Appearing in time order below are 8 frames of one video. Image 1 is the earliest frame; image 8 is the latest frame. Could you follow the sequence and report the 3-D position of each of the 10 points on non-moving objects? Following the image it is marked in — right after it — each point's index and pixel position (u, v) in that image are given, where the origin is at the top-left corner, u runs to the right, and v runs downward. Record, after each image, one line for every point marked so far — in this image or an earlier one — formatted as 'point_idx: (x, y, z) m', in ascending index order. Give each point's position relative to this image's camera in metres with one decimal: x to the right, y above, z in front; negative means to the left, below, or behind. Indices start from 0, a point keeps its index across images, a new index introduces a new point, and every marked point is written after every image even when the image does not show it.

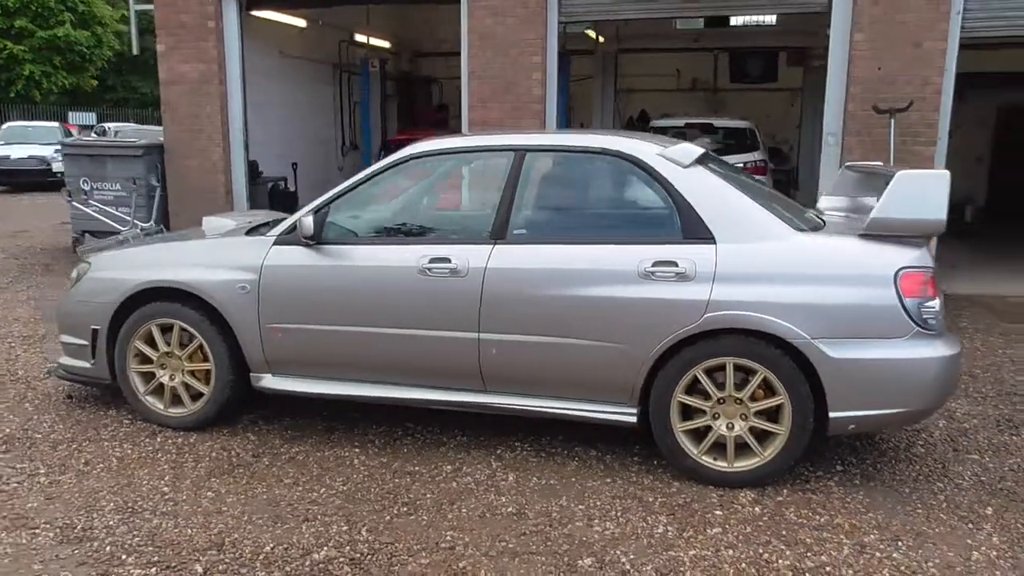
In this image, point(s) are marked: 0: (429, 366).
0: (-0.4, -0.4, +4.0) m
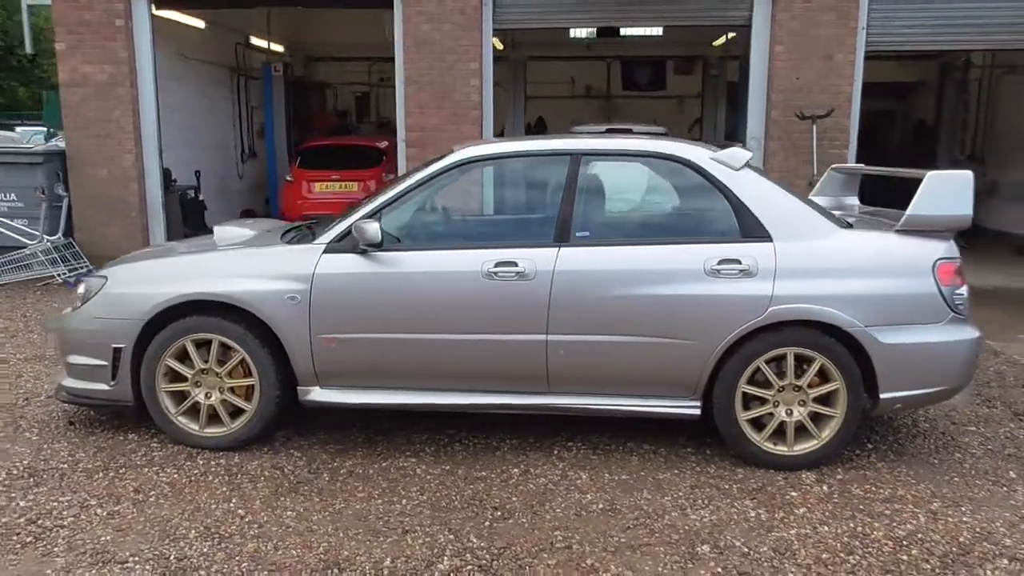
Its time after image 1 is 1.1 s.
0: (-0.1, -0.4, +4.0) m
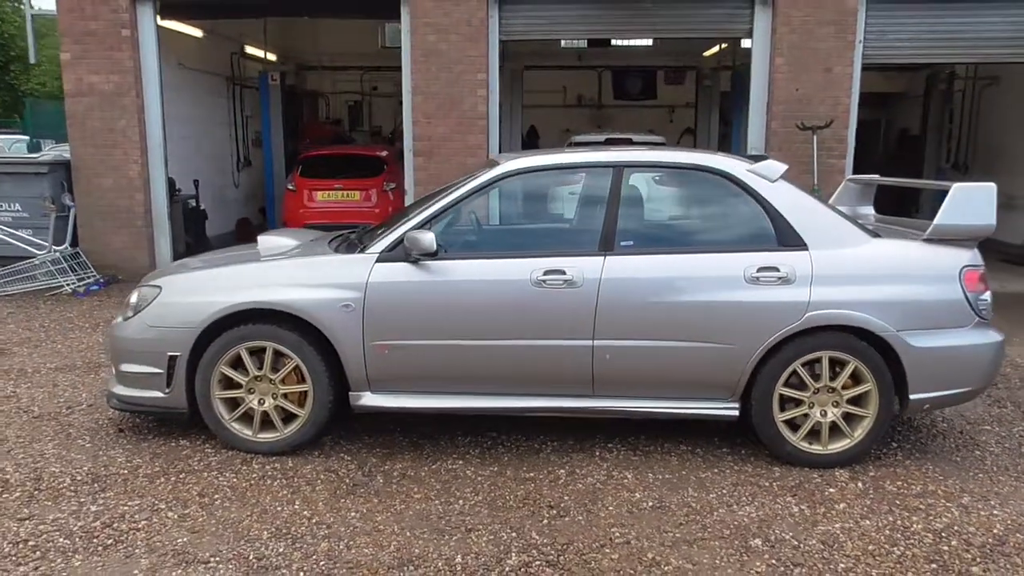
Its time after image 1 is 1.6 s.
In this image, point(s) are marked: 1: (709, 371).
0: (+0.1, -0.4, +4.2) m
1: (+1.0, -0.4, +4.1) m
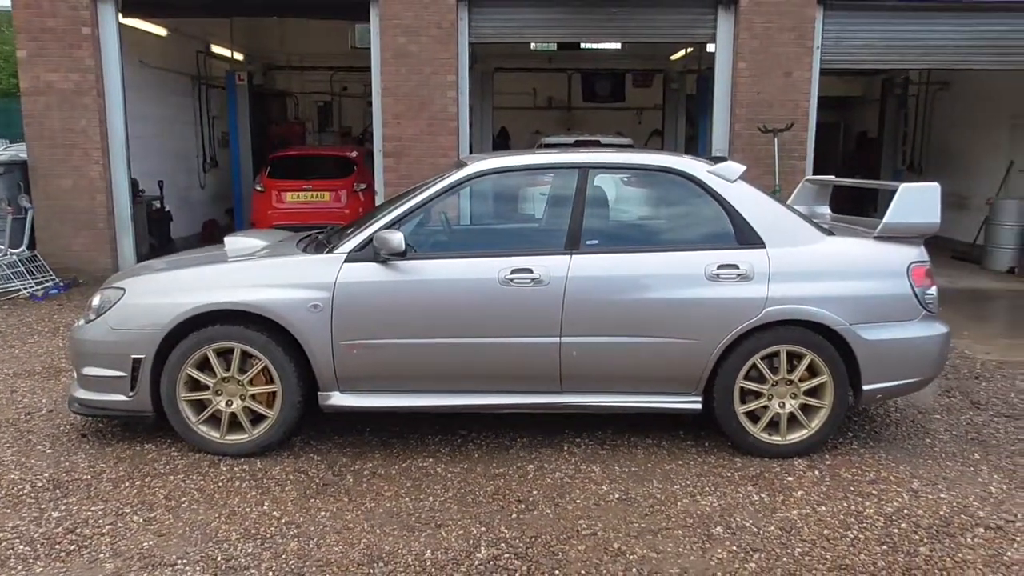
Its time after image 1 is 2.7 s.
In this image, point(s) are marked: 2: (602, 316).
0: (0.0, -0.4, +4.2) m
1: (+0.8, -0.4, +4.2) m
2: (+0.5, -0.1, +4.2) m
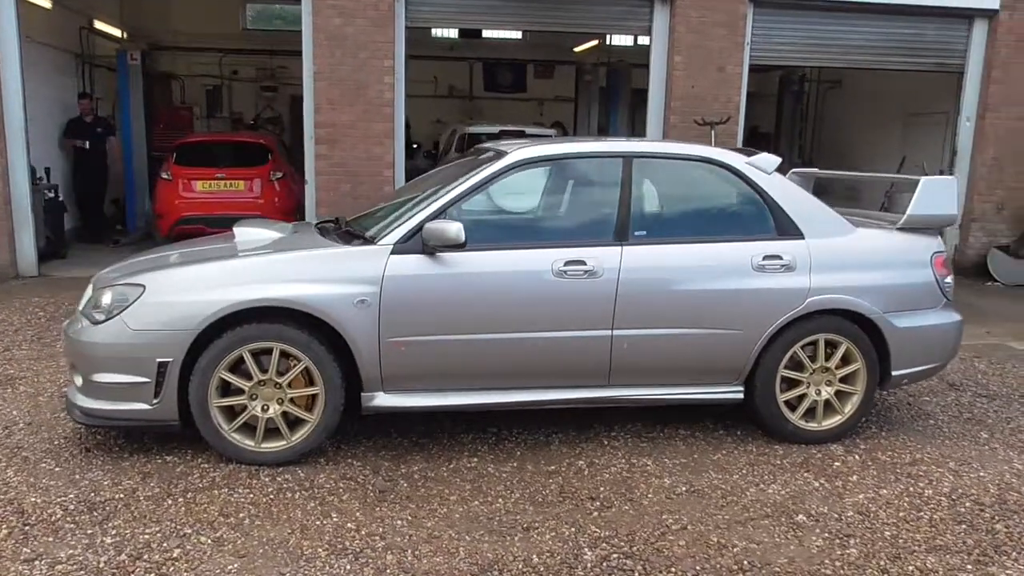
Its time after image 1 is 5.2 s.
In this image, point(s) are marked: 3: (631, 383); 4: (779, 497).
0: (+0.2, -0.4, +4.1) m
1: (+1.1, -0.4, +4.2) m
2: (+0.7, -0.1, +4.1) m
3: (+0.6, -0.5, +4.2) m
4: (+1.2, -1.0, +3.8) m
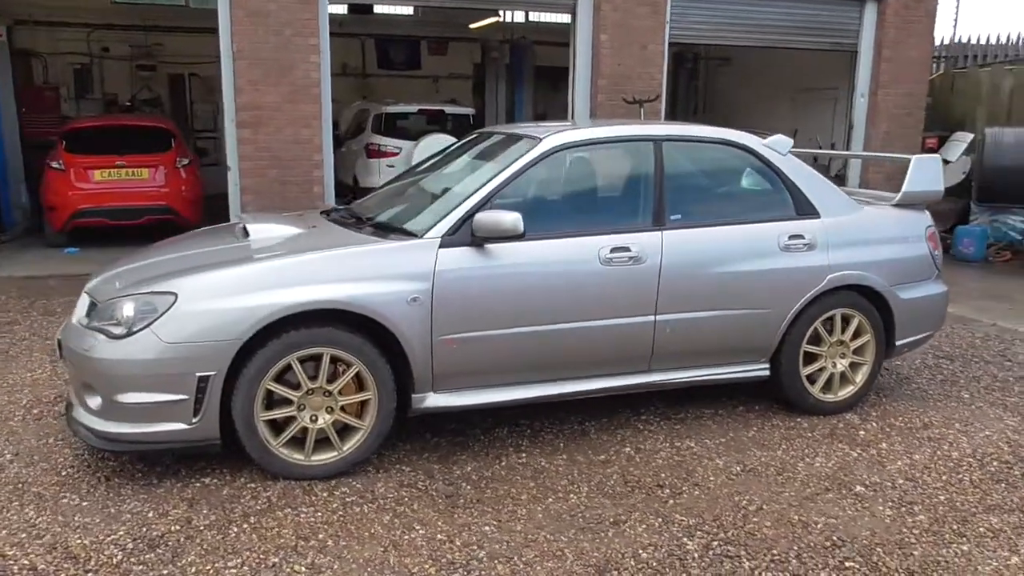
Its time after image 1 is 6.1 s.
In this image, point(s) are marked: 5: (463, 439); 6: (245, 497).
0: (+0.4, -0.3, +4.1) m
1: (+1.3, -0.3, +4.3) m
2: (+0.9, 0.0, +4.1) m
3: (+0.8, -0.4, +4.3) m
4: (+1.5, -0.9, +3.9) m
5: (-0.2, -0.8, +4.2) m
6: (-1.1, -0.9, +3.4) m
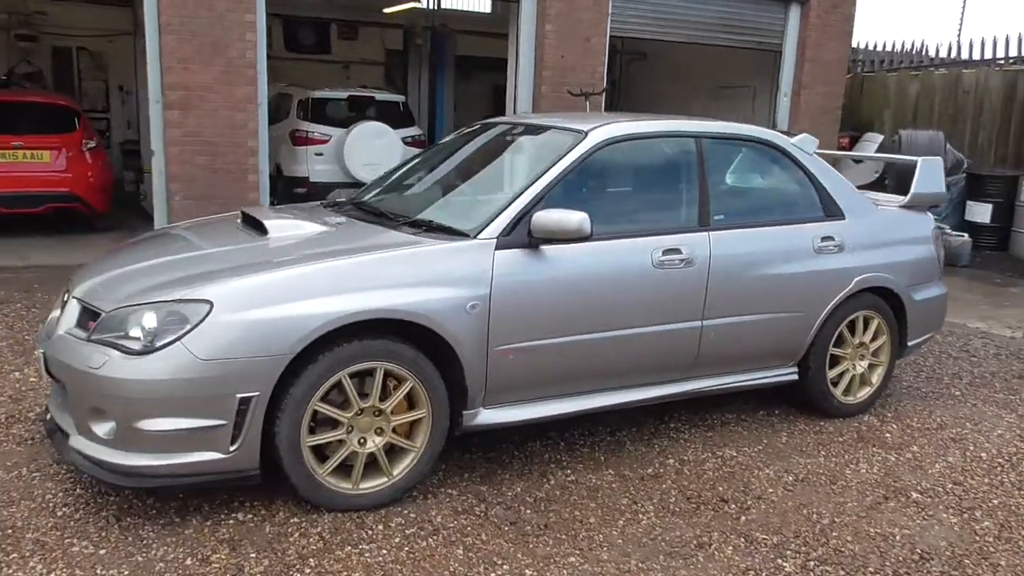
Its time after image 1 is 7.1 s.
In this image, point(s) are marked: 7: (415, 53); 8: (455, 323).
0: (+0.6, -0.4, +3.9) m
1: (+1.4, -0.3, +4.2) m
2: (+1.1, 0.0, +4.0) m
3: (+1.0, -0.4, +4.1) m
4: (+1.7, -0.9, +3.9) m
5: (-0.1, -0.8, +3.9) m
6: (-0.8, -0.9, +3.0) m
7: (-2.5, +4.6, +16.2) m
8: (-0.2, -0.1, +3.3) m
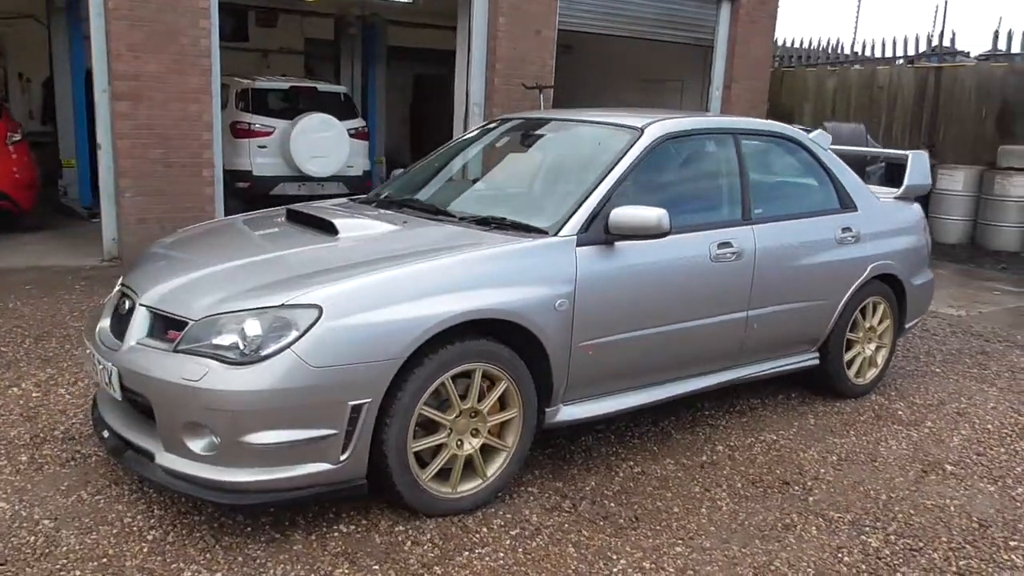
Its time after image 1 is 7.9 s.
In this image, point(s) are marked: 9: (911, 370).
0: (+0.9, -0.3, +4.0) m
1: (+1.6, -0.2, +4.4) m
2: (+1.3, 0.0, +4.2) m
3: (+1.2, -0.4, +4.3) m
4: (+2.0, -0.8, +4.1) m
5: (+0.2, -0.8, +3.9) m
6: (-0.4, -0.9, +2.9) m
7: (-3.9, +4.6, +15.7) m
8: (+0.1, -0.1, +3.3) m
9: (+2.7, -0.6, +5.6) m
